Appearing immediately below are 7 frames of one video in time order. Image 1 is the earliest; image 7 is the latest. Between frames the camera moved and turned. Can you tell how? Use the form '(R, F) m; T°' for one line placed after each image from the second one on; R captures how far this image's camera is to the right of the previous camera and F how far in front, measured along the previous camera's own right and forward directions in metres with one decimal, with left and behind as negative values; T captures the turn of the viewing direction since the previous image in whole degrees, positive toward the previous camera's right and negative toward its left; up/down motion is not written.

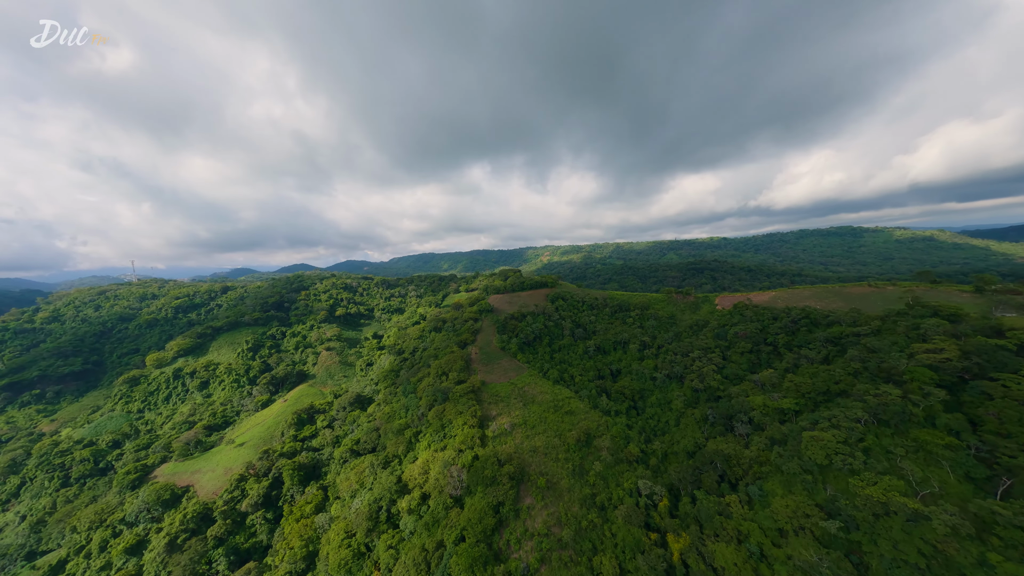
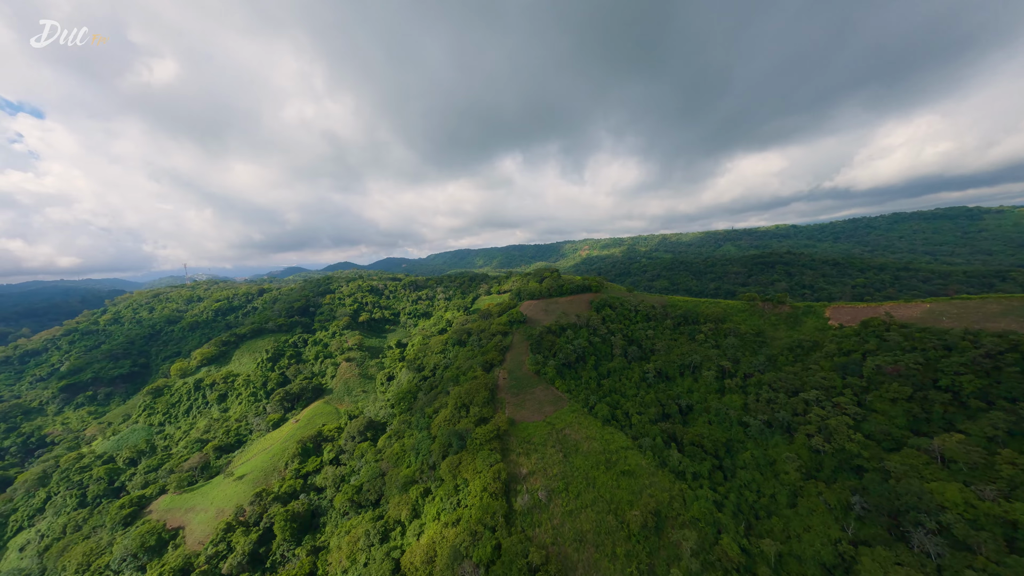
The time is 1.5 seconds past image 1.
(+0.3, +13.5) m; -7°
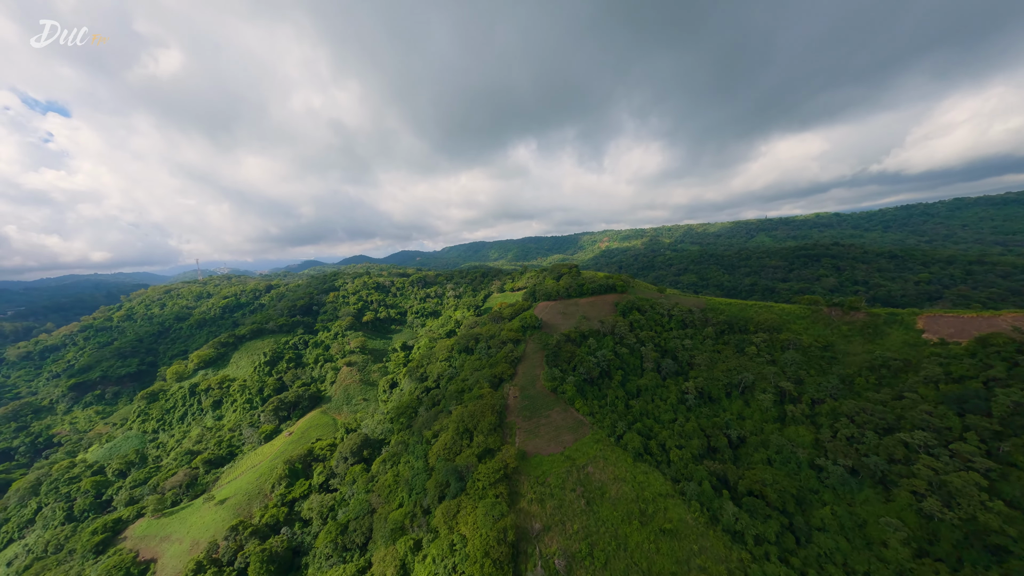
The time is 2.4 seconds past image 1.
(+0.5, +8.4) m; -3°
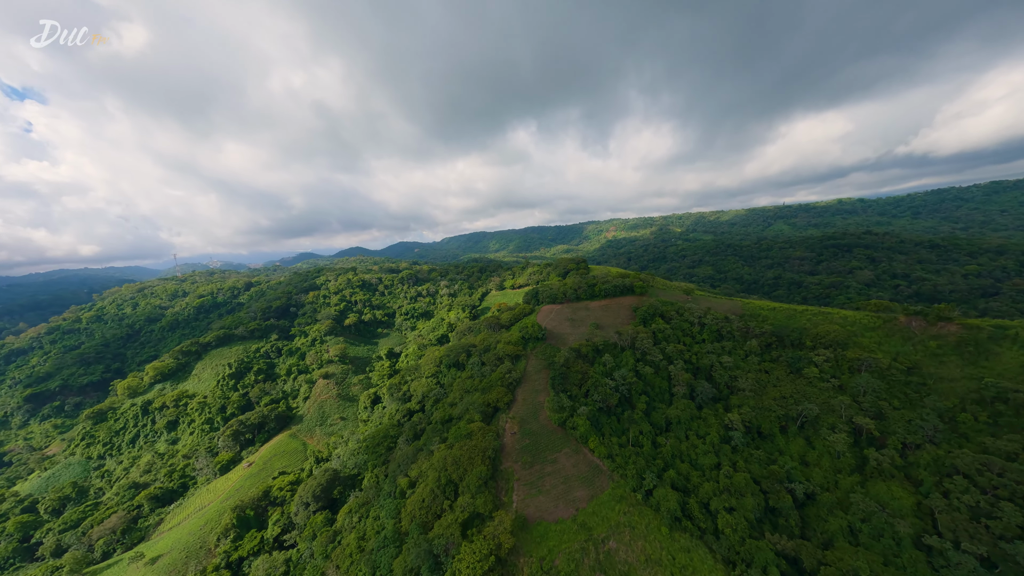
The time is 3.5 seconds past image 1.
(+0.7, +10.4) m; 0°
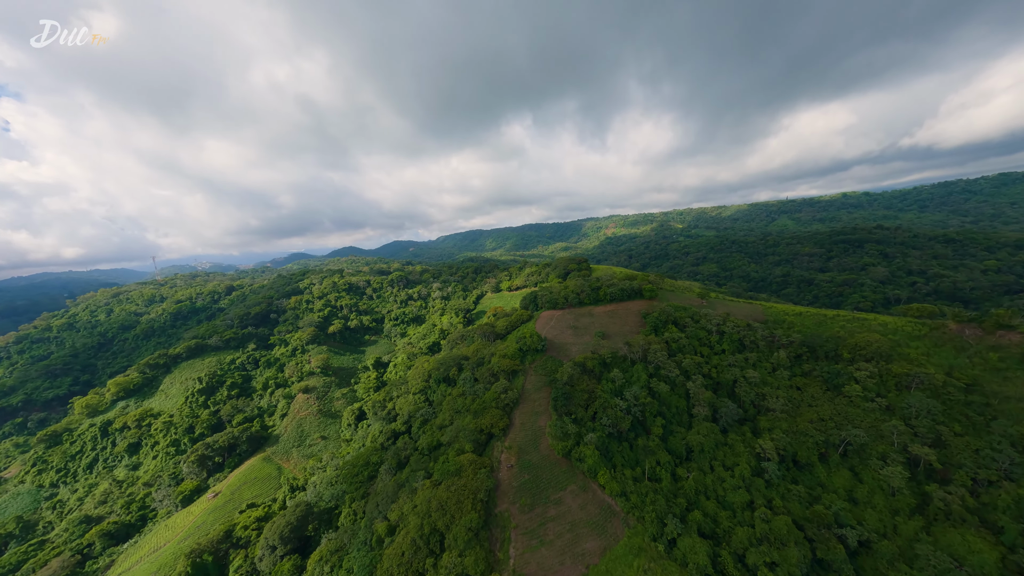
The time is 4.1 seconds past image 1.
(+0.3, +5.5) m; 0°
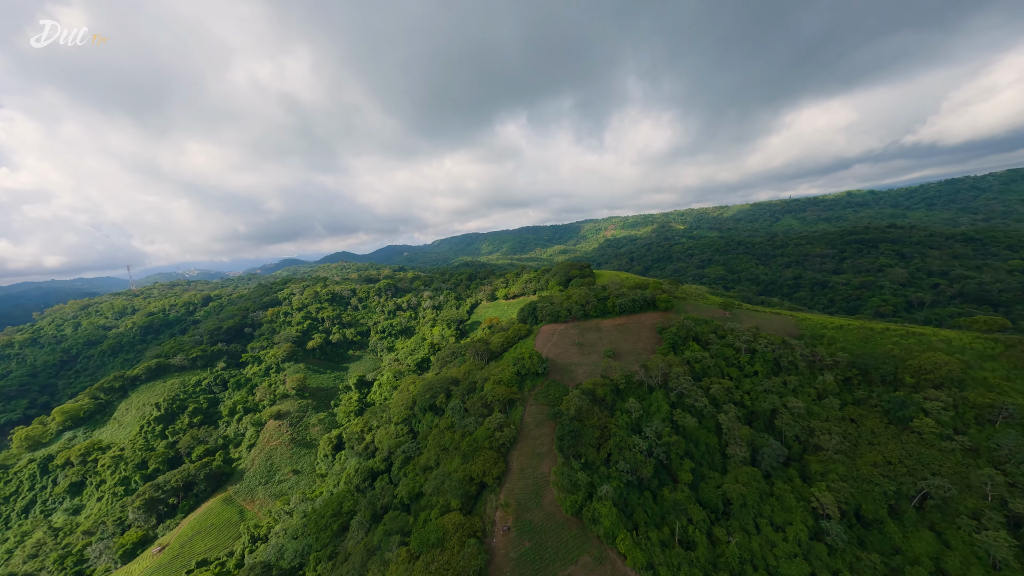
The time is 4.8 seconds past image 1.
(+0.3, +6.3) m; 0°
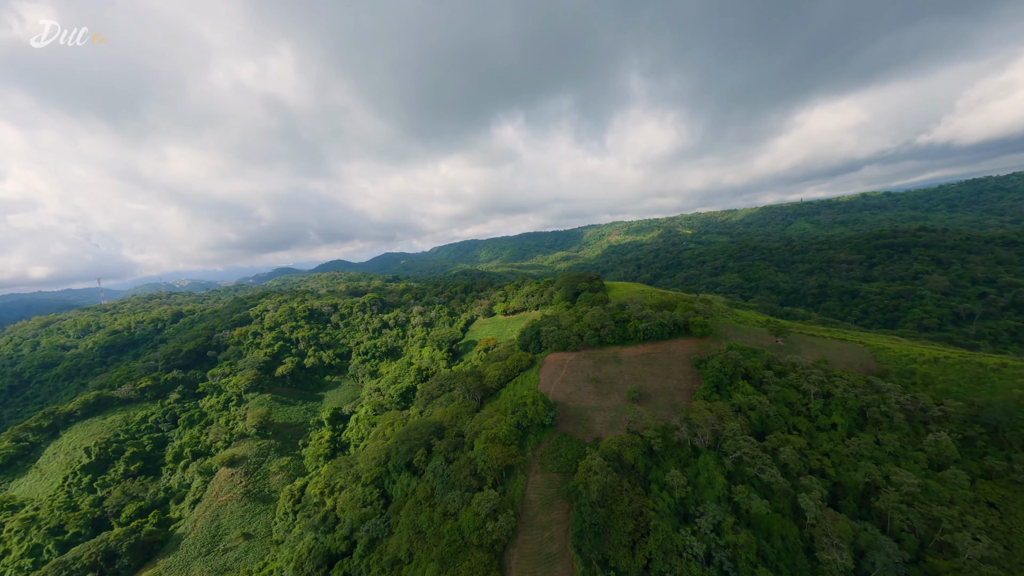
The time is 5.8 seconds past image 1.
(+0.3, +8.6) m; 0°
